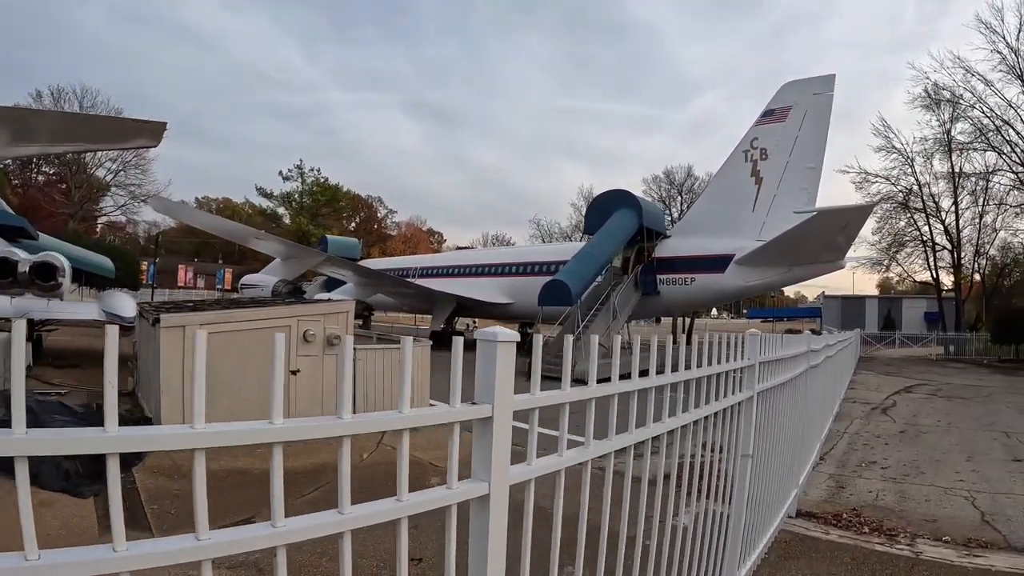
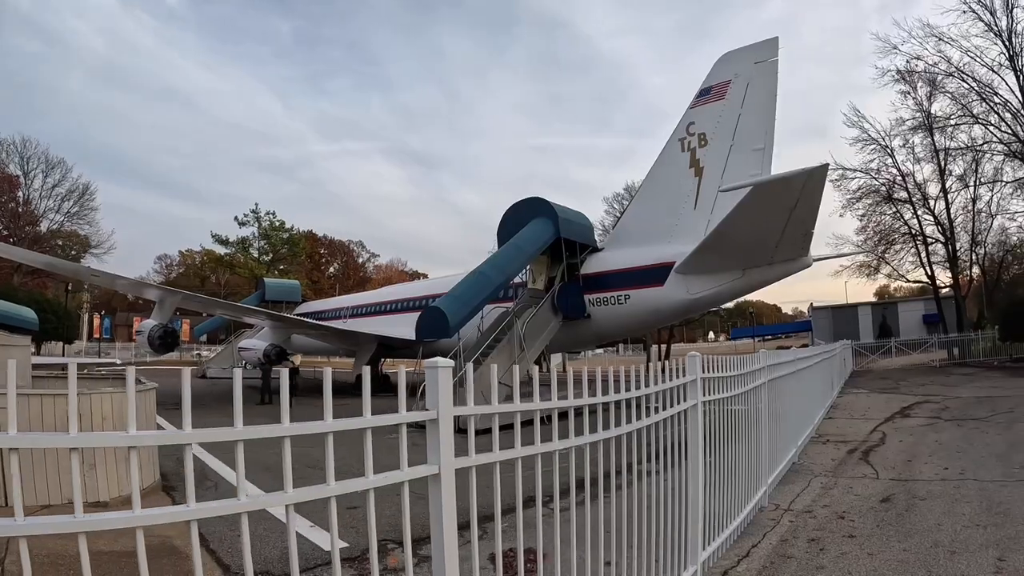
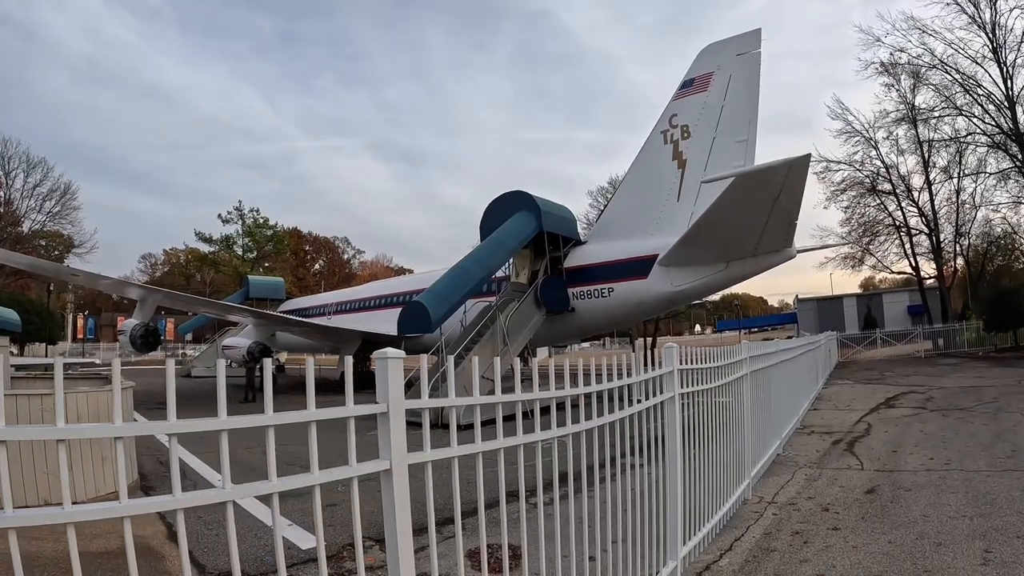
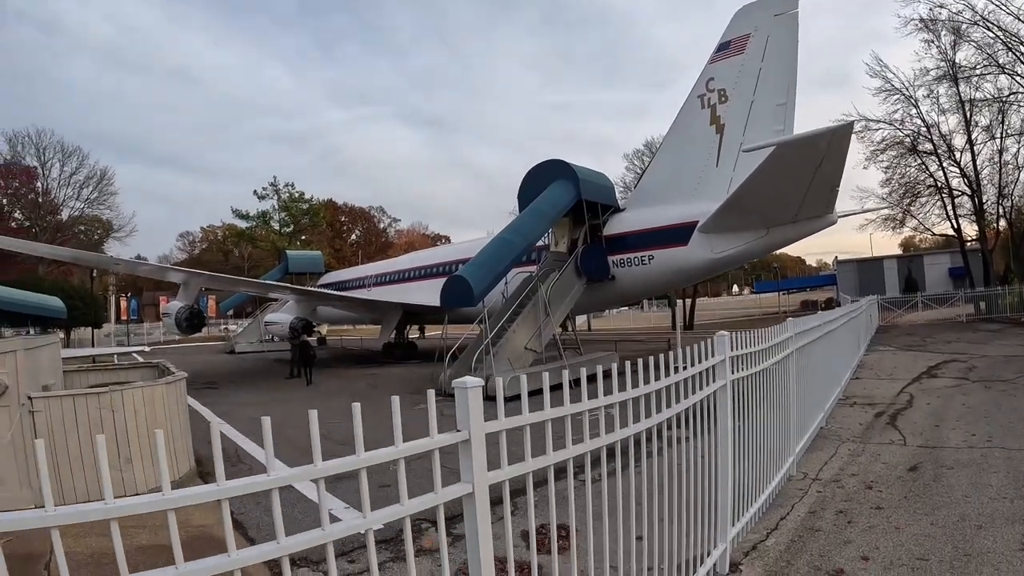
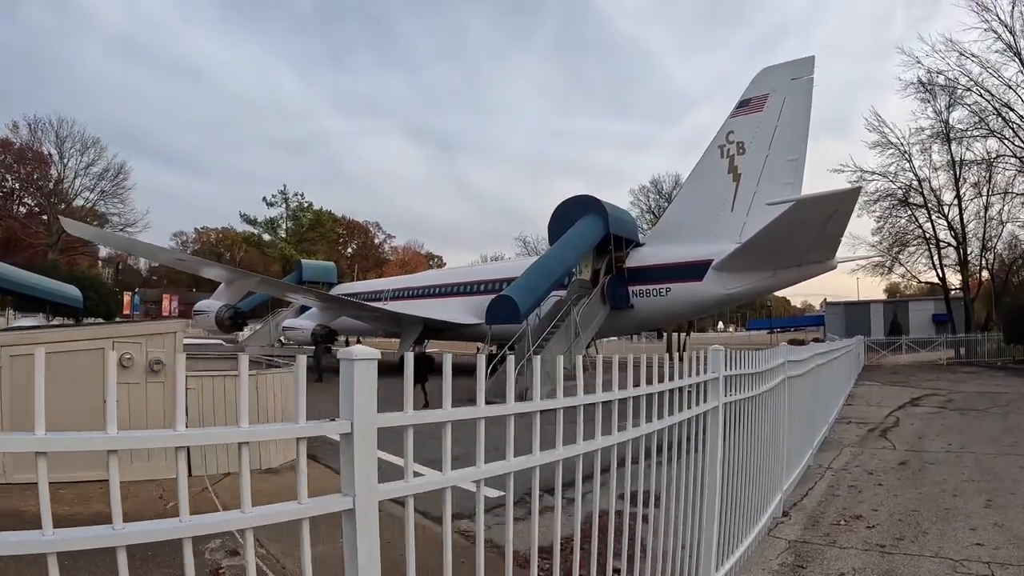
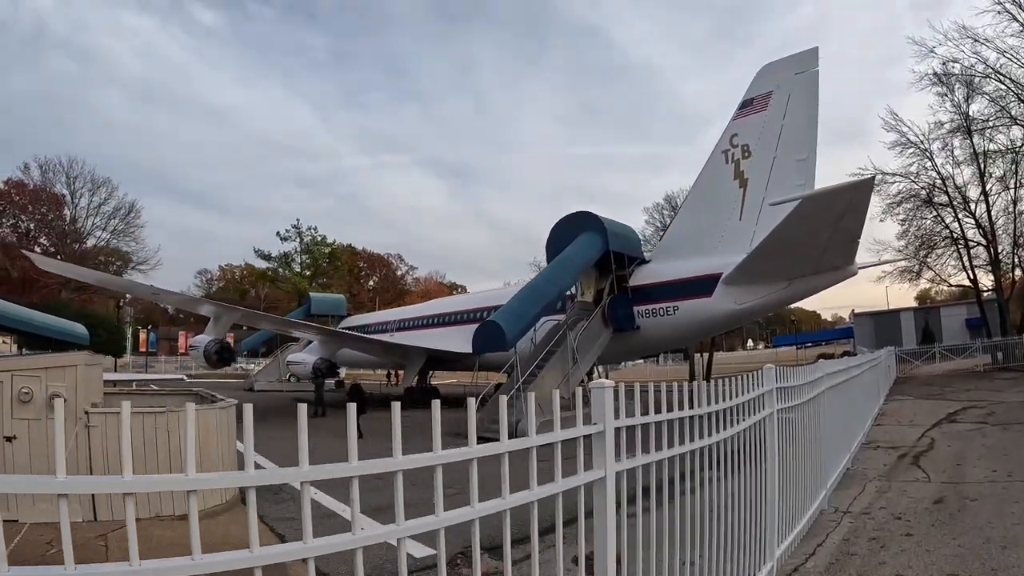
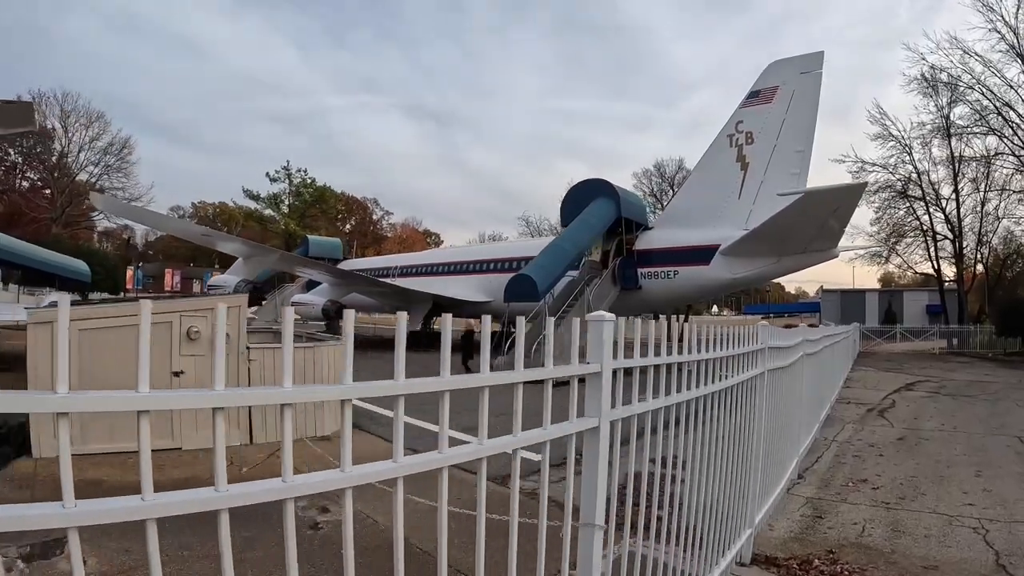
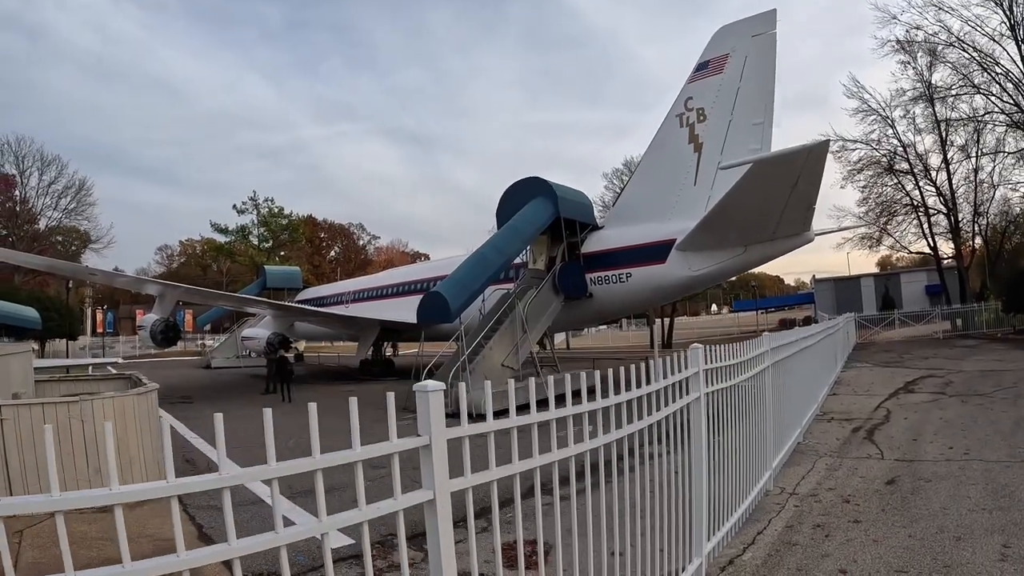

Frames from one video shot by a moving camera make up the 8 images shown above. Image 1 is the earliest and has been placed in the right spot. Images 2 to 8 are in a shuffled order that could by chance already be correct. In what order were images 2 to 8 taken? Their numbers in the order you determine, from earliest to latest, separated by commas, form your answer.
7, 5, 6, 2, 3, 8, 4
